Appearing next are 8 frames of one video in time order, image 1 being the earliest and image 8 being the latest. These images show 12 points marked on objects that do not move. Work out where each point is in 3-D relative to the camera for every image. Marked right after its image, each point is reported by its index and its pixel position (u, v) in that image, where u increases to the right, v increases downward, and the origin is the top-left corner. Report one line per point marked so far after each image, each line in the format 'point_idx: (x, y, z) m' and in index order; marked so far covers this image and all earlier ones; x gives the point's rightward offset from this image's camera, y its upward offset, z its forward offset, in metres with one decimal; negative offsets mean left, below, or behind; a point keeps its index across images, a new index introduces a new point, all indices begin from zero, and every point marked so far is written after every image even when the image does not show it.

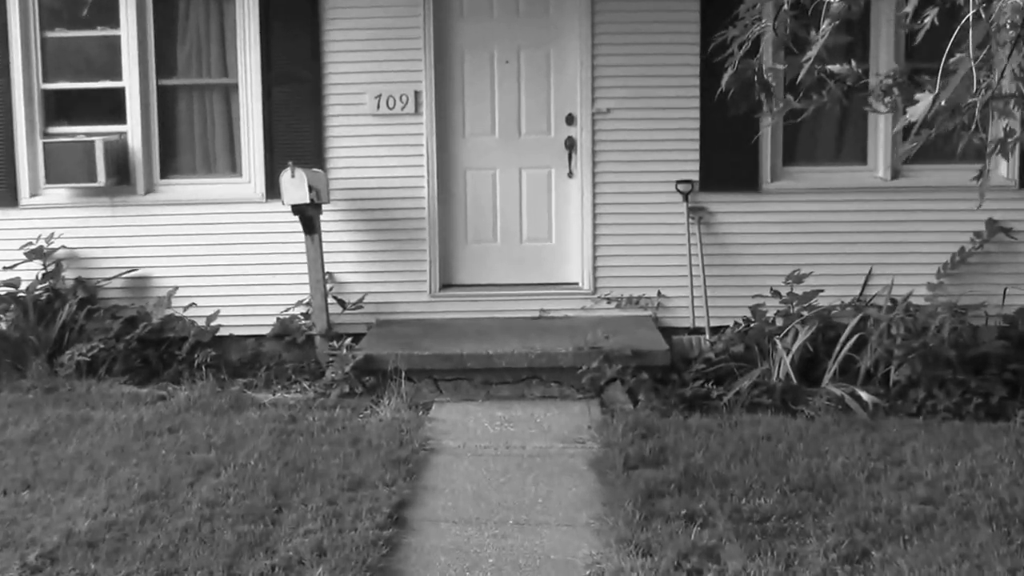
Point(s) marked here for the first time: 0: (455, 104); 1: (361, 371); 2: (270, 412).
0: (-0.2, +0.8, +6.6) m
1: (-0.5, -0.3, +5.7) m
2: (-0.8, -0.4, +5.2) m
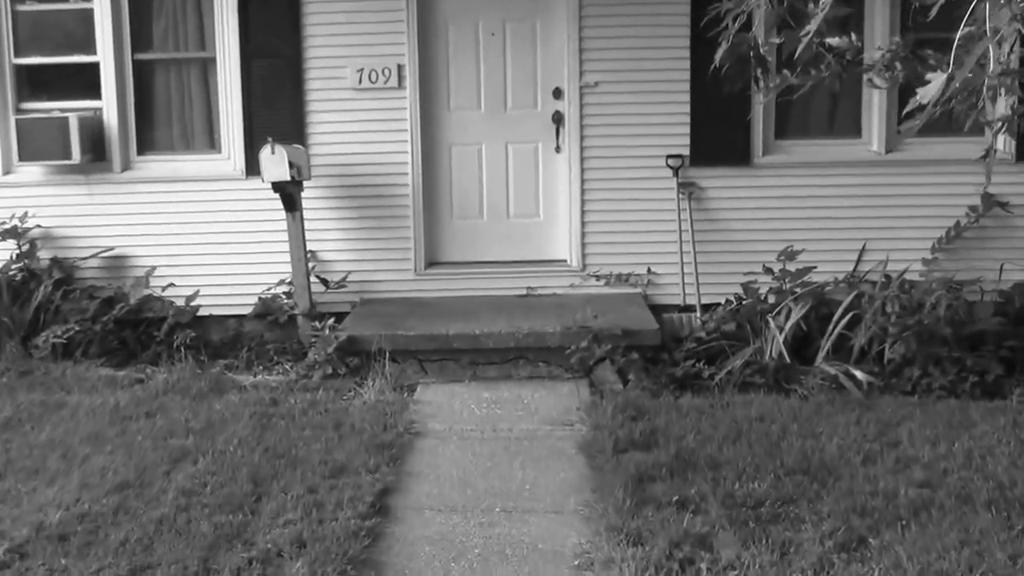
0: (-0.3, +0.9, +6.5) m
1: (-0.6, -0.2, +5.5) m
2: (-0.9, -0.3, +5.1) m
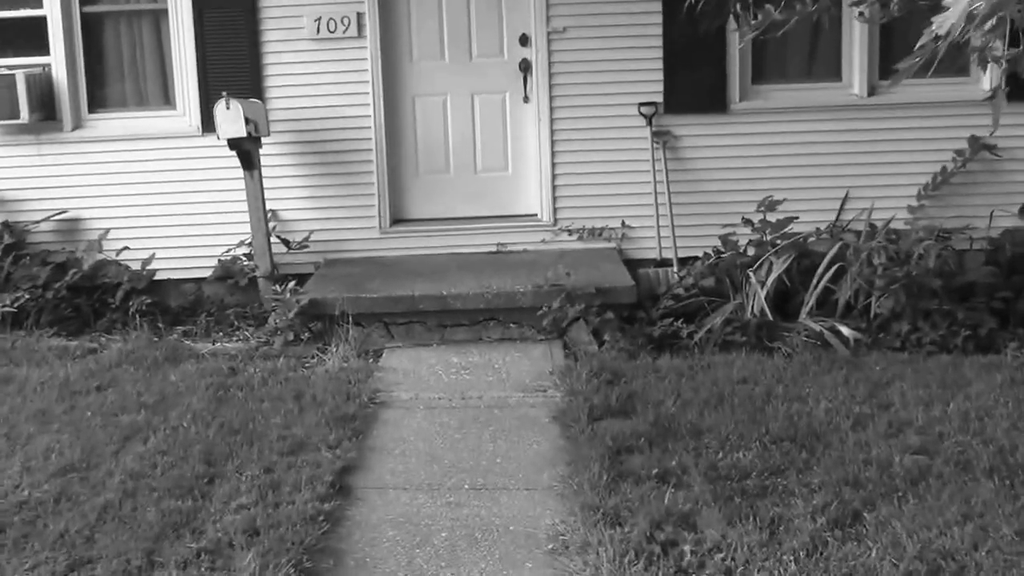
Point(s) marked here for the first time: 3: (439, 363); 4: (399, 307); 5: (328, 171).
0: (-0.4, +1.0, +6.2) m
1: (-0.7, -0.1, +5.3) m
2: (-0.9, -0.2, +4.9) m
3: (-0.2, -0.2, +5.0) m
4: (-0.4, -0.1, +5.3) m
5: (-0.7, +0.5, +6.1) m
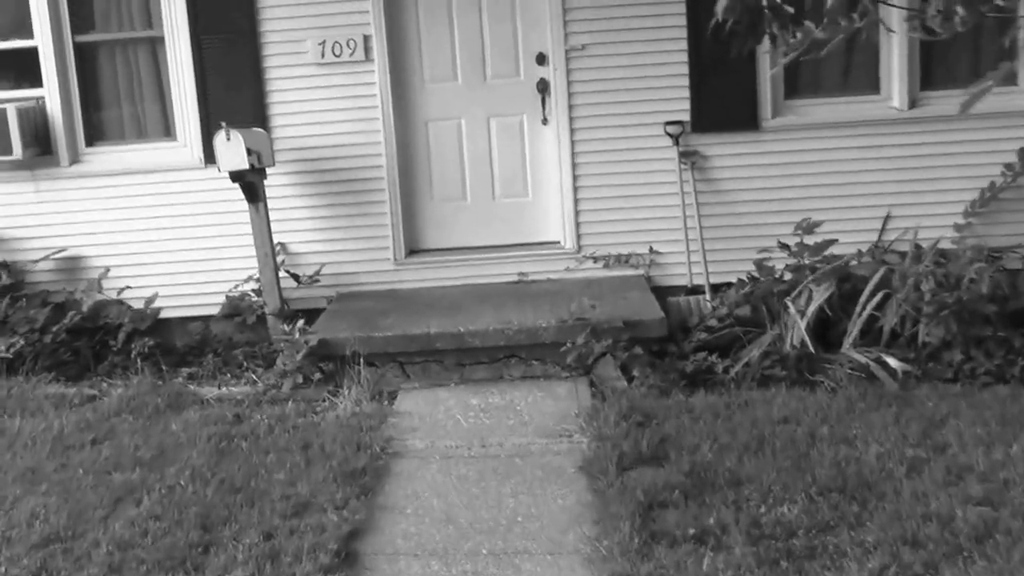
0: (-0.4, +0.9, +5.9) m
1: (-0.6, -0.2, +5.0) m
2: (-0.9, -0.4, +4.6) m
3: (-0.2, -0.4, +4.6) m
4: (-0.3, -0.2, +4.9) m
5: (-0.6, +0.3, +5.8) m
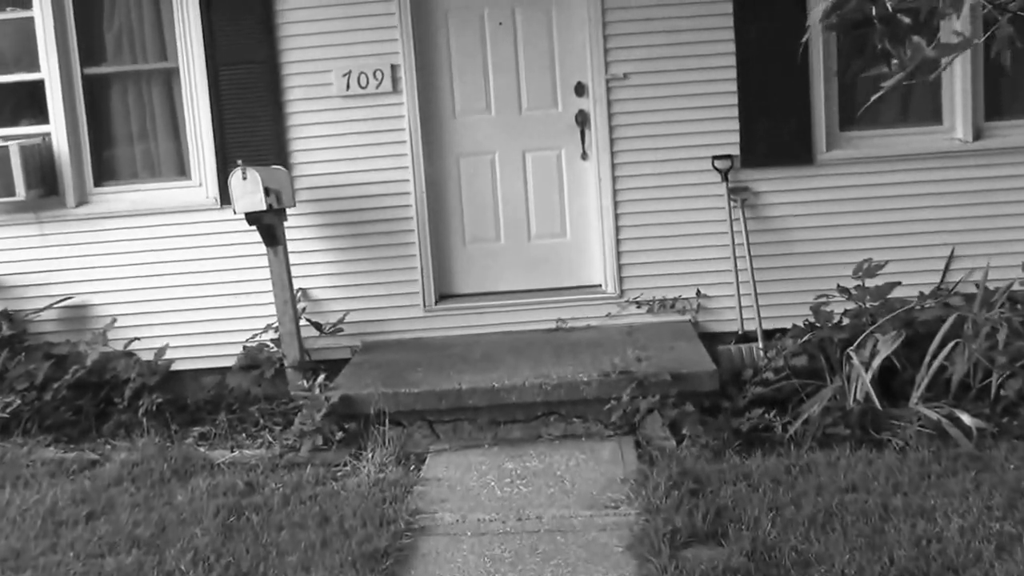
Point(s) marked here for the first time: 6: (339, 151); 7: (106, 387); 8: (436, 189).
0: (-0.3, +0.7, +5.5) m
1: (-0.5, -0.4, +4.6) m
2: (-0.8, -0.5, +4.2) m
3: (-0.1, -0.5, +4.2) m
4: (-0.2, -0.3, +4.5) m
5: (-0.5, +0.2, +5.5) m
6: (-0.6, +0.5, +5.4) m
7: (-1.4, -0.3, +5.2) m
8: (-0.3, +0.4, +5.6) m
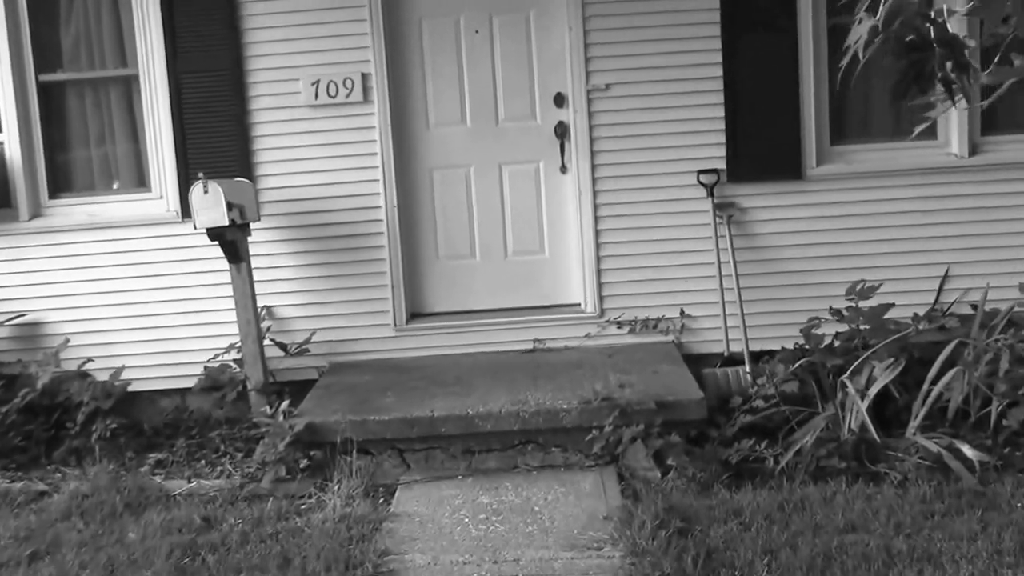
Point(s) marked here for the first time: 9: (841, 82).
0: (-0.3, +0.7, +5.3) m
1: (-0.6, -0.4, +4.3) m
2: (-0.8, -0.6, +3.9) m
3: (-0.1, -0.6, +4.0) m
4: (-0.3, -0.4, +4.3) m
5: (-0.6, +0.1, +5.2) m
6: (-0.7, +0.4, +5.1) m
7: (-1.4, -0.4, +5.0) m
8: (-0.4, +0.3, +5.3) m
9: (+1.1, +0.7, +5.2) m
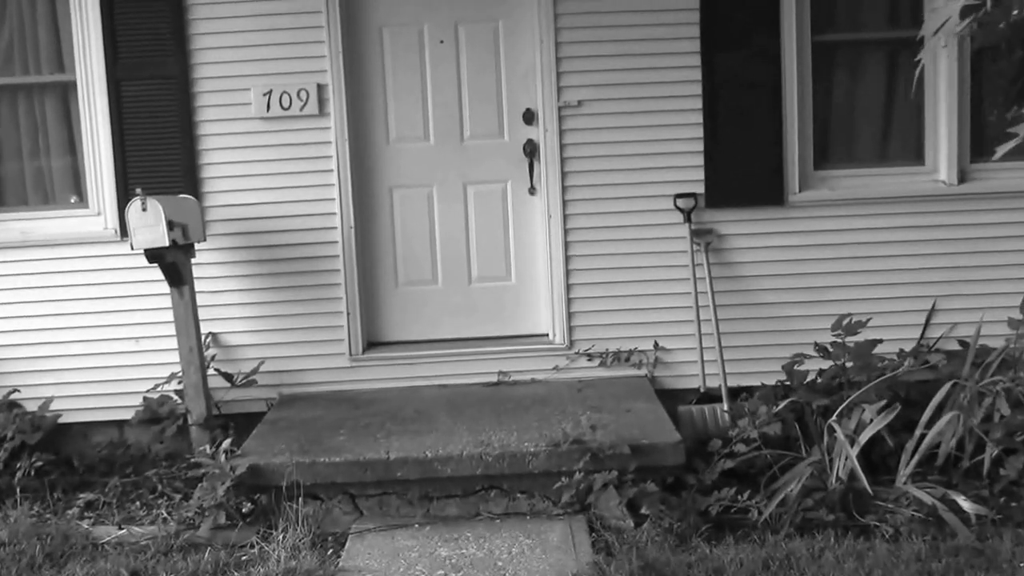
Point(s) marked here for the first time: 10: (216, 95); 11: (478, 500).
0: (-0.4, +0.6, +4.9) m
1: (-0.7, -0.5, +4.0) m
2: (-0.9, -0.6, +3.5) m
3: (-0.2, -0.6, +3.6) m
4: (-0.4, -0.5, +3.9) m
5: (-0.7, 0.0, +4.8) m
6: (-0.8, +0.3, +4.8) m
7: (-1.6, -0.5, +4.6) m
8: (-0.5, +0.2, +5.0) m
9: (+1.0, +0.6, +4.9) m
10: (-0.9, +0.6, +4.7) m
11: (-0.1, -0.5, +4.0) m
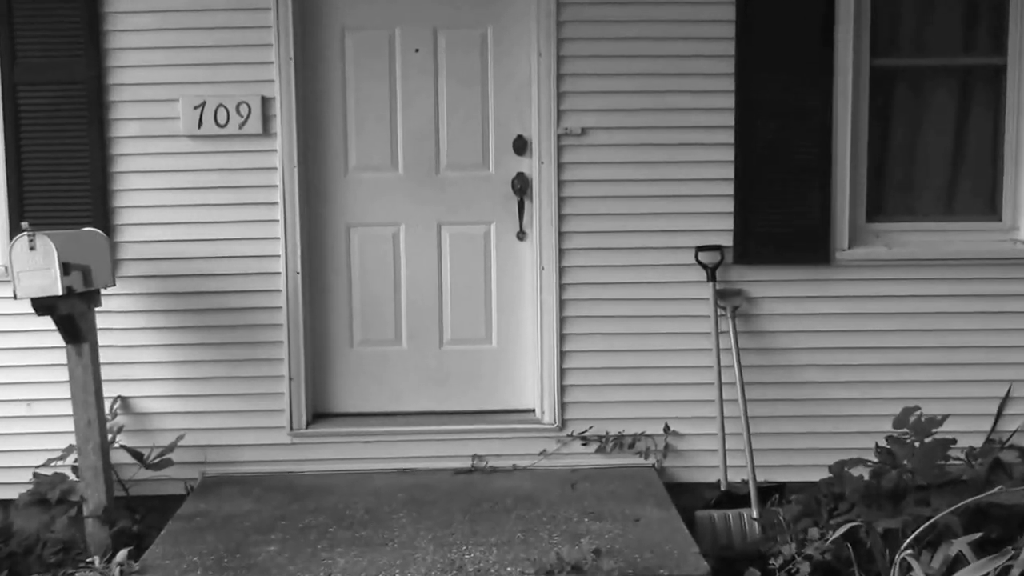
0: (-0.5, +0.4, +4.0) m
1: (-0.7, -0.6, +3.0) m
2: (-1.0, -0.7, +2.6) m
3: (-0.3, -0.8, +2.7) m
4: (-0.4, -0.6, +3.0) m
5: (-0.8, -0.1, +3.9) m
6: (-0.8, +0.2, +3.9) m
7: (-1.6, -0.6, +3.6) m
8: (-0.5, 0.0, +4.1) m
9: (+1.0, +0.4, +4.0) m
10: (-0.9, +0.4, +3.8) m
11: (-0.1, -0.7, +3.1) m
